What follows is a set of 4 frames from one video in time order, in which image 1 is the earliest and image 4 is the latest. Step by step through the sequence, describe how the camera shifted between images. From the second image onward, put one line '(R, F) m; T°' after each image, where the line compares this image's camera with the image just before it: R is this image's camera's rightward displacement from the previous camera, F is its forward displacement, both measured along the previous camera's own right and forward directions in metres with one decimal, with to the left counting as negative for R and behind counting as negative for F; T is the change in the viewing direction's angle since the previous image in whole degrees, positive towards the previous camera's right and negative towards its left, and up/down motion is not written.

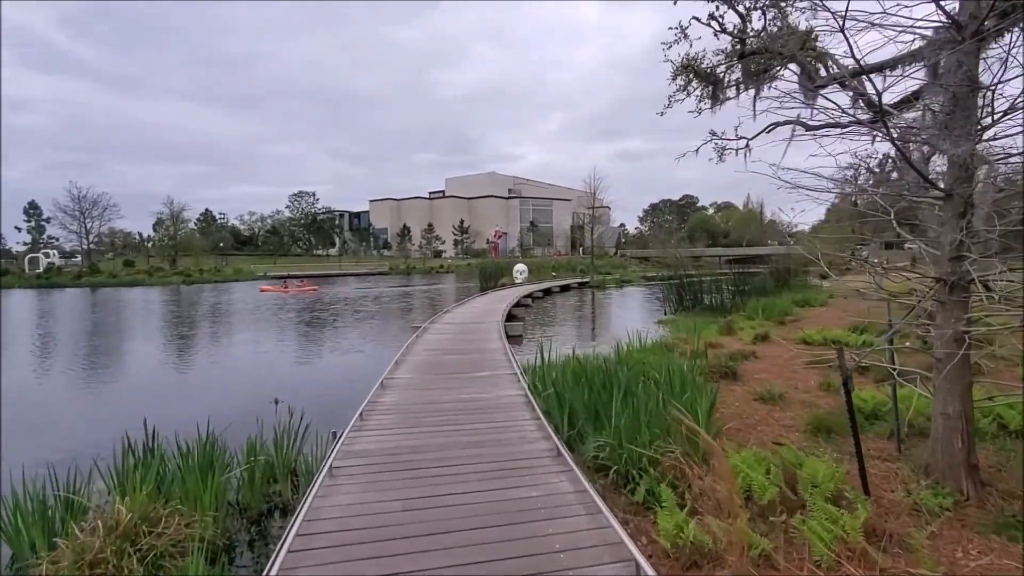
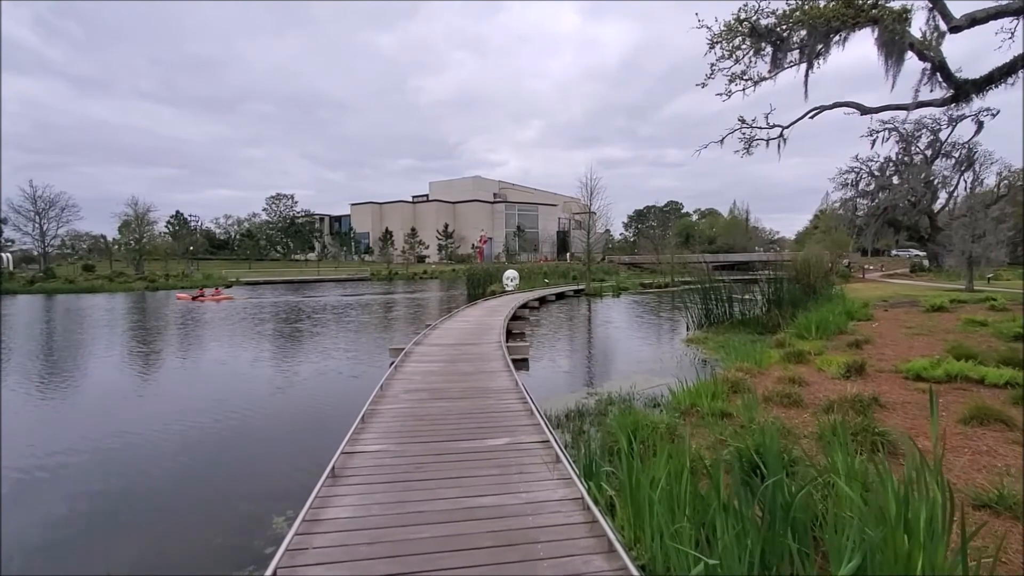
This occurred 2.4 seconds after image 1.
(-0.2, +1.3) m; +2°
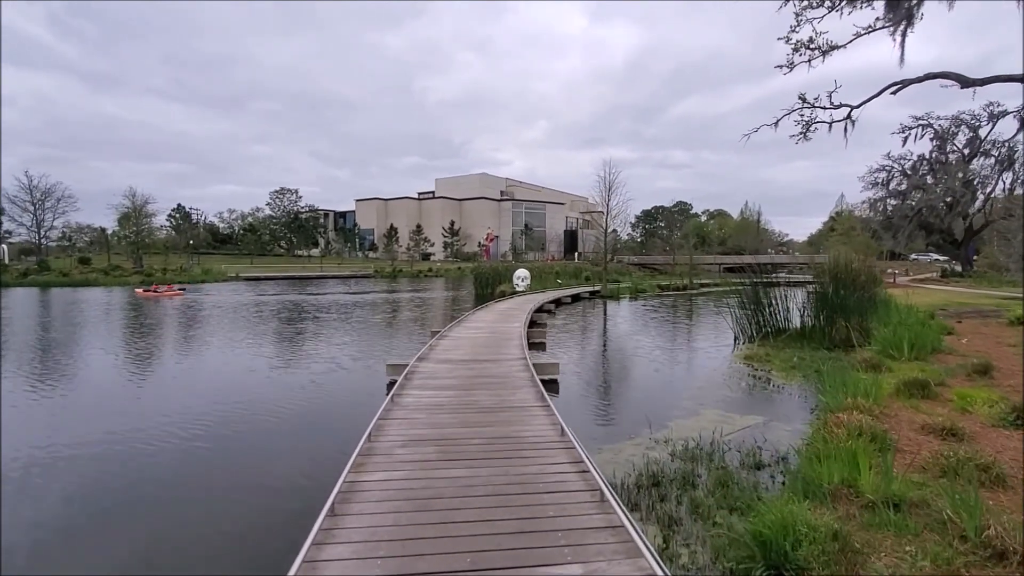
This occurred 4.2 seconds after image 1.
(-0.2, +1.0) m; 0°
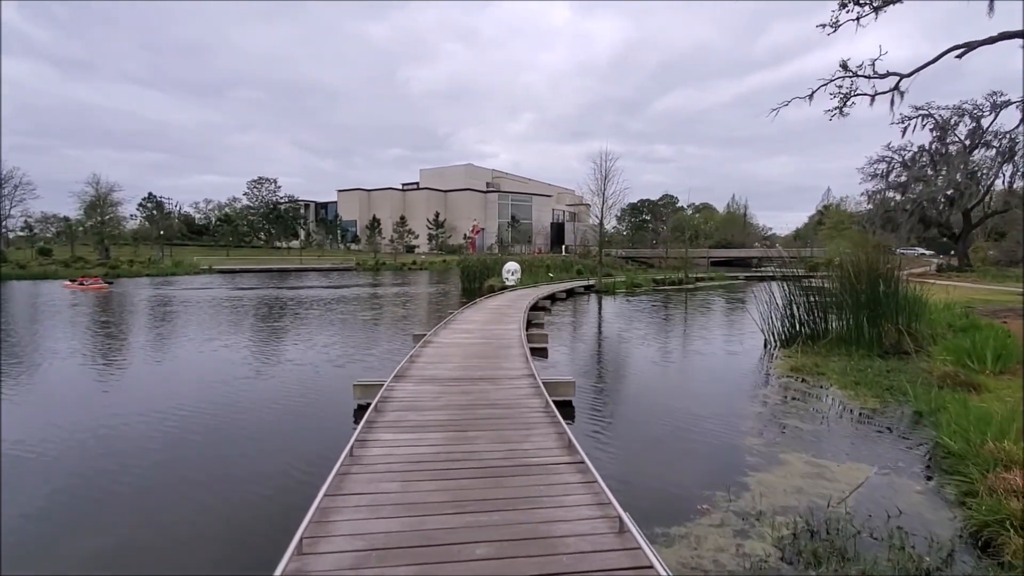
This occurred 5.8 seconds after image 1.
(-0.1, +0.9) m; +2°
